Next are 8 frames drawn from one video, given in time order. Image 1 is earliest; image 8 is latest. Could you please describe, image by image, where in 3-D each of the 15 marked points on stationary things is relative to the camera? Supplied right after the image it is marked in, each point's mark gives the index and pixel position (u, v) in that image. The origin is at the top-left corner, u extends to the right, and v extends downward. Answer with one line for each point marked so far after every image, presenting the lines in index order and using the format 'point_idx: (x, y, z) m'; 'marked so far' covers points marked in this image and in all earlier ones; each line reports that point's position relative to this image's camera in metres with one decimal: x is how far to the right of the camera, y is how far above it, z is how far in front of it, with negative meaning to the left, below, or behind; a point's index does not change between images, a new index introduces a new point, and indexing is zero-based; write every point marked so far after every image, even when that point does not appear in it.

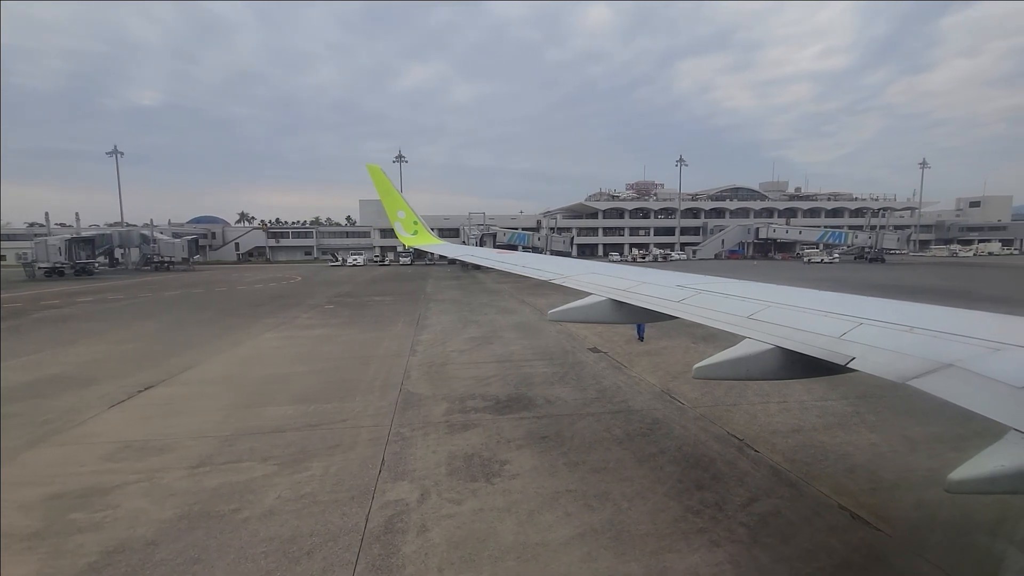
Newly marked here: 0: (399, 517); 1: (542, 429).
0: (-0.9, -1.9, +3.9) m
1: (+0.4, -1.7, +5.8) m
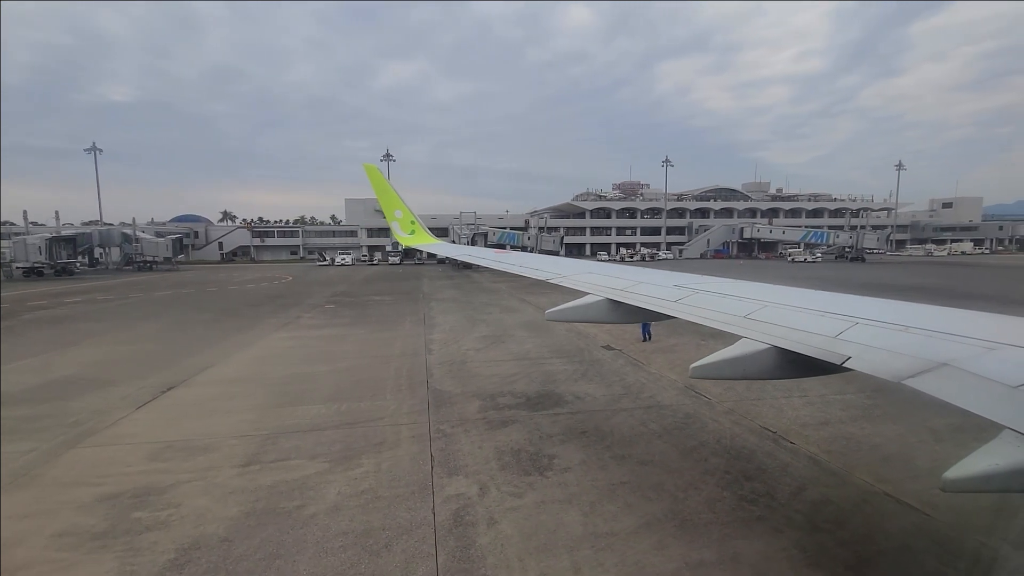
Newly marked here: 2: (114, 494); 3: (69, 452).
0: (-0.4, -1.9, +4.0) m
1: (+0.9, -1.7, +5.9) m
2: (-3.6, -1.8, +4.3) m
3: (-4.8, -1.8, +5.2) m
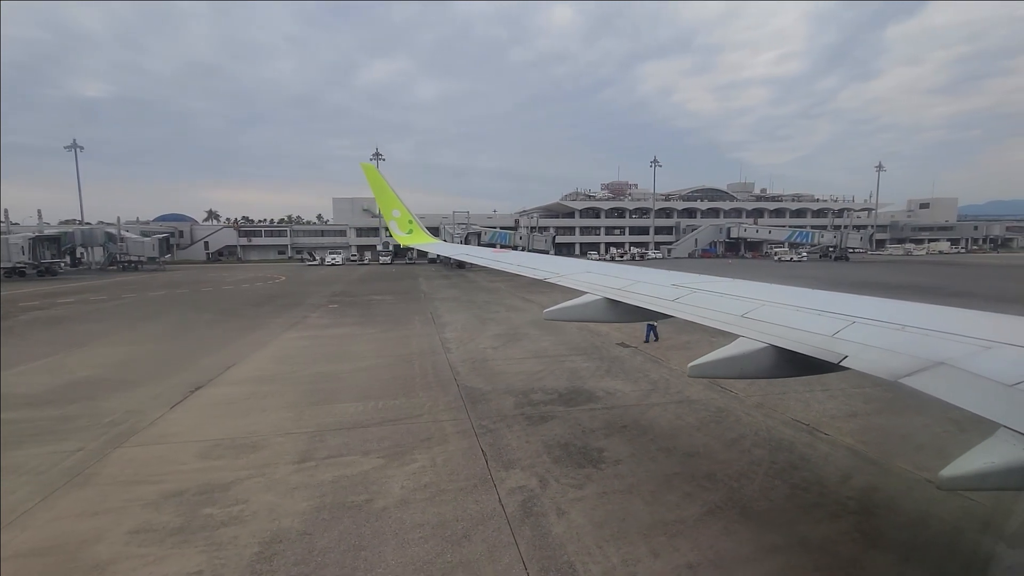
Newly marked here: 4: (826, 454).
0: (+0.2, -1.8, +4.1) m
1: (+1.4, -1.7, +6.1) m
2: (-3.0, -1.8, +4.3) m
3: (-4.3, -1.8, +5.2) m
4: (+3.3, -1.7, +5.0) m
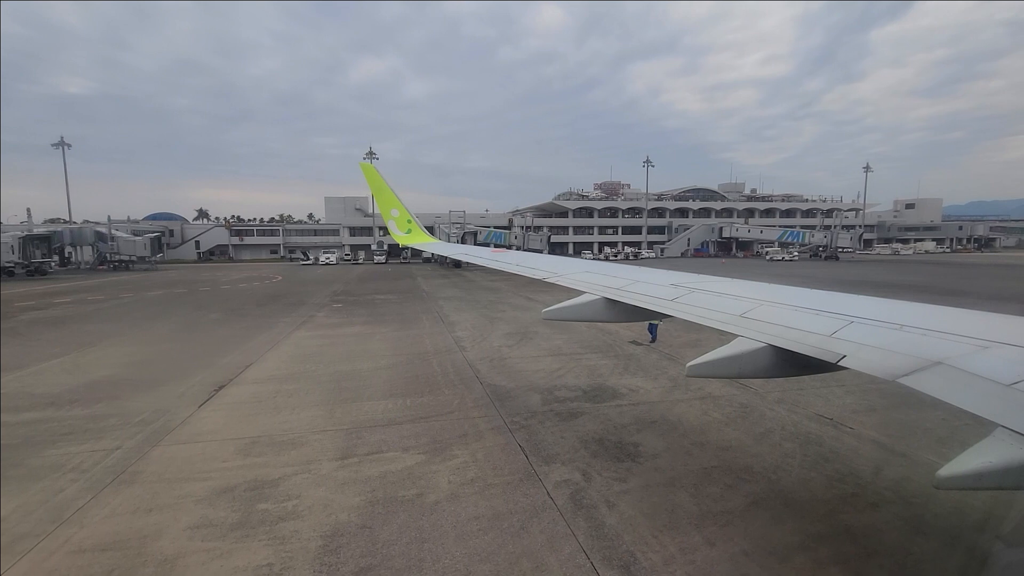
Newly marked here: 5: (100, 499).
0: (+0.6, -1.8, +4.2) m
1: (+1.8, -1.6, +6.2) m
2: (-2.6, -1.8, +4.3) m
3: (-3.9, -1.8, +5.2) m
4: (+3.7, -1.7, +5.1) m
5: (-3.6, -1.8, +4.2) m
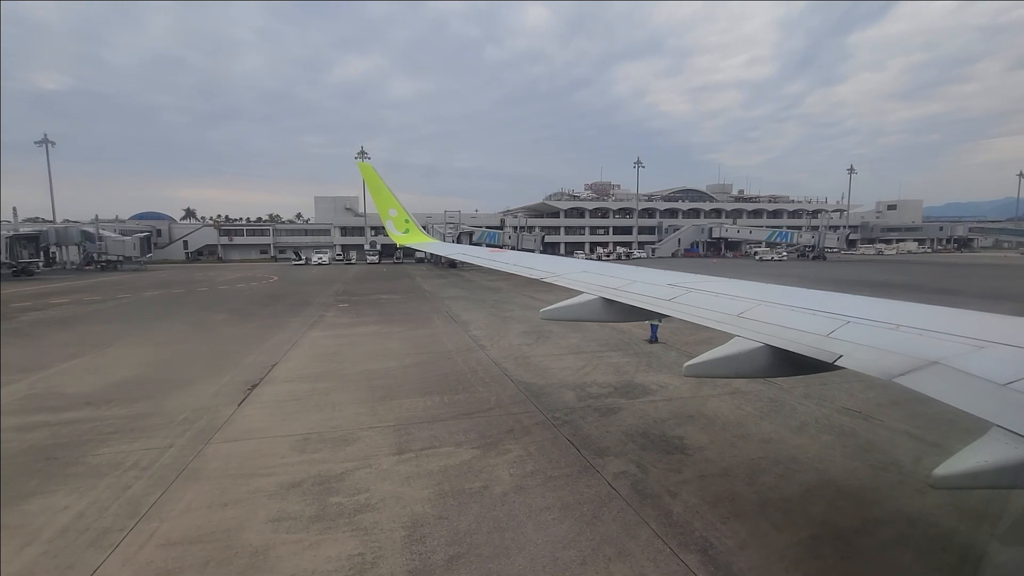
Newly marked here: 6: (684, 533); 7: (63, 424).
0: (+1.2, -1.8, +4.4) m
1: (+2.3, -1.6, +6.4) m
2: (-2.0, -1.8, +4.4) m
3: (-3.3, -1.8, +5.2) m
4: (+4.3, -1.7, +5.4) m
5: (-3.0, -1.8, +4.2) m
6: (+1.3, -1.9, +3.6) m
7: (-5.6, -1.7, +6.0) m
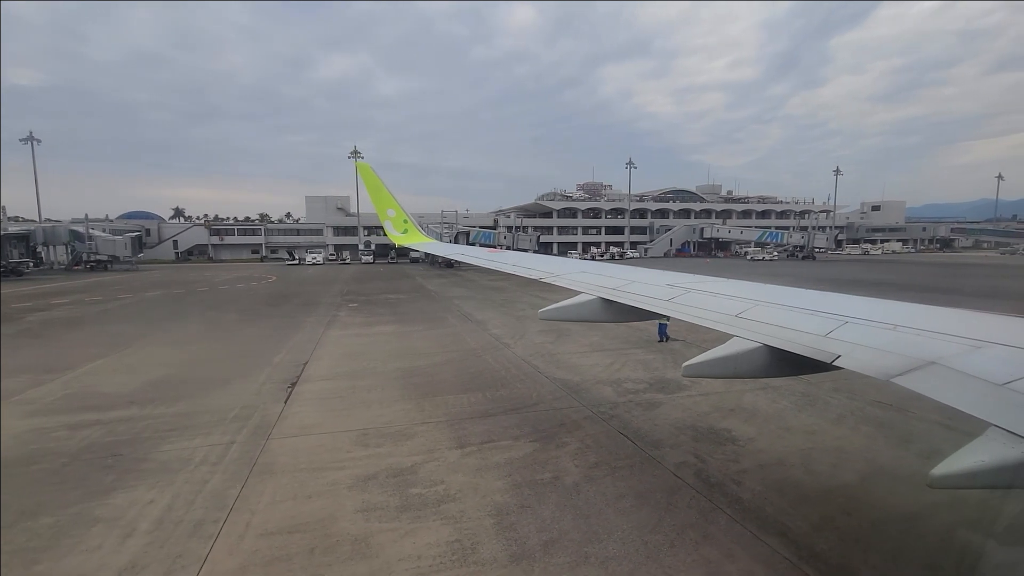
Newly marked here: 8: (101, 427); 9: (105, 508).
0: (+1.8, -1.8, +4.6) m
1: (+2.9, -1.6, +6.6) m
2: (-1.4, -1.8, +4.5) m
3: (-2.7, -1.7, +5.3) m
4: (+4.9, -1.7, +5.6) m
5: (-2.4, -1.8, +4.3) m
6: (+2.0, -1.8, +3.8) m
7: (-5.0, -1.7, +6.0) m
8: (-5.1, -1.7, +5.9) m
9: (-3.4, -1.9, +4.0) m
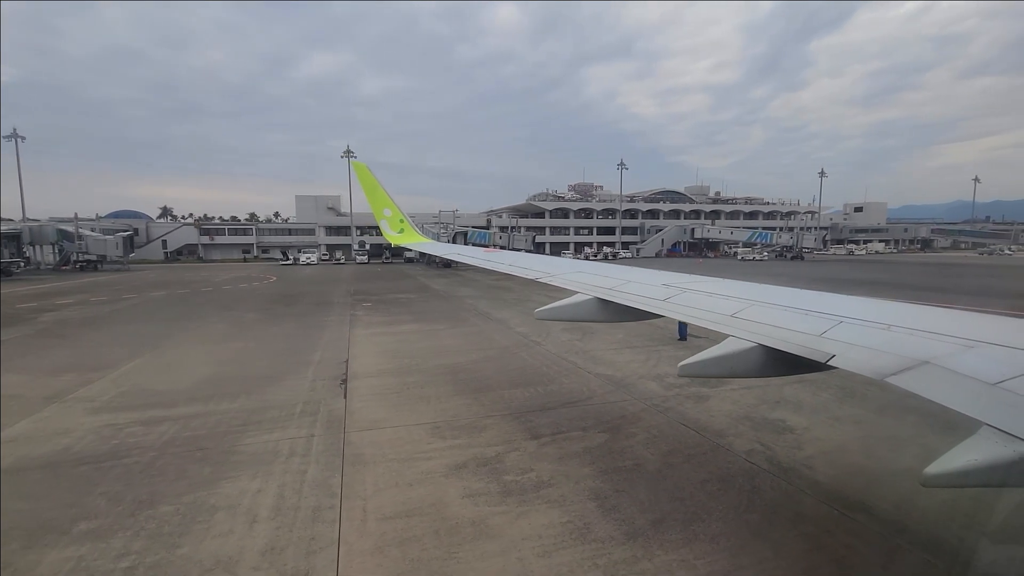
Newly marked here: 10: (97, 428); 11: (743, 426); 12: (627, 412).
0: (+2.7, -1.8, +4.8) m
1: (+3.7, -1.6, +6.9) m
2: (-0.5, -1.8, +4.8) m
3: (-1.8, -1.7, +5.5) m
4: (+5.7, -1.6, +6.0) m
5: (-1.5, -1.8, +4.5) m
6: (+2.8, -1.8, +4.1) m
7: (-4.2, -1.7, +6.1) m
8: (-4.3, -1.7, +6.0) m
9: (-2.6, -1.8, +4.2) m
10: (-5.1, -1.7, +5.8) m
11: (+2.8, -1.7, +5.7) m
12: (+1.5, -1.6, +6.2) m
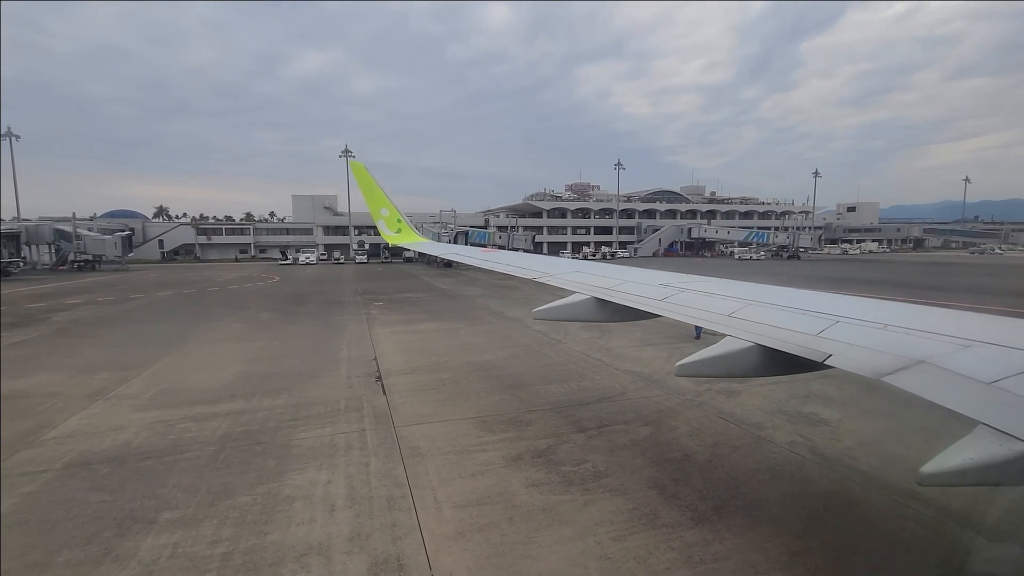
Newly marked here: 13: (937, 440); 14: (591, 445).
0: (+3.2, -1.7, +5.0) m
1: (+4.2, -1.5, +7.1) m
2: (0.0, -1.7, +4.9) m
3: (-1.3, -1.7, +5.7) m
4: (+6.2, -1.6, +6.2) m
5: (-1.0, -1.8, +4.7) m
6: (+3.4, -1.8, +4.3) m
7: (-3.7, -1.7, +6.3) m
8: (-3.7, -1.7, +6.1) m
9: (-2.0, -1.8, +4.3) m
10: (-4.5, -1.7, +5.9) m
11: (+3.3, -1.6, +5.9) m
12: (+2.0, -1.6, +6.4) m
13: (+4.7, -1.7, +5.3) m
14: (+0.9, -1.7, +5.2) m
